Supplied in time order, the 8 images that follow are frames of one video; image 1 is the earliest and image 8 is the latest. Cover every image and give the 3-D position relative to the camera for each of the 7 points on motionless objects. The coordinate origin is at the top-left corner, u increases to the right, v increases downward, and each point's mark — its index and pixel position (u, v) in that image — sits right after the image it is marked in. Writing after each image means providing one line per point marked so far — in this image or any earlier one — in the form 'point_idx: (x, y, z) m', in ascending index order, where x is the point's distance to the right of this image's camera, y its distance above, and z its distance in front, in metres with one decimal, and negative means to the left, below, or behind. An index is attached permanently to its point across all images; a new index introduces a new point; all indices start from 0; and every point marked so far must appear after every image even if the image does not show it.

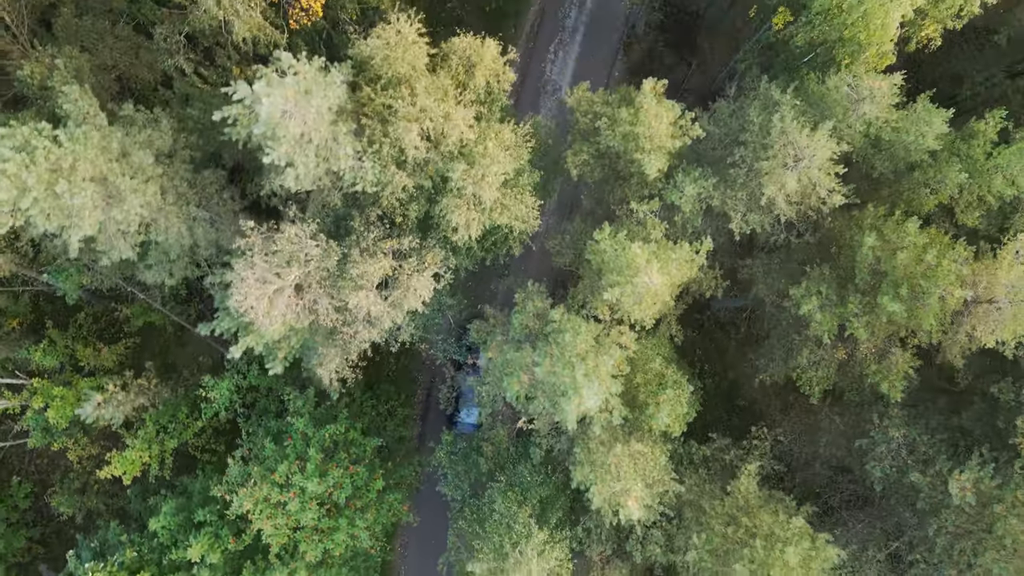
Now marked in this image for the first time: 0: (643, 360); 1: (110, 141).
0: (+6.3, -3.6, +18.2) m
1: (-19.5, +6.8, +18.6) m
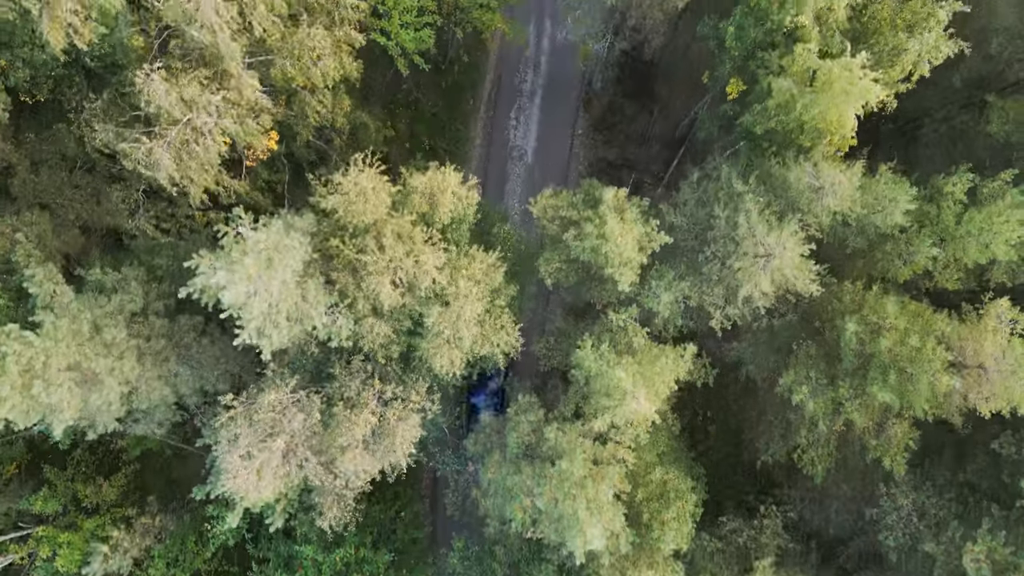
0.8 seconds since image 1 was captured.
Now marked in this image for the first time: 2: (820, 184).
0: (+6.2, -8.7, +18.1) m
1: (-20.8, -1.8, +18.4) m
2: (+13.7, +4.7, +17.0) m
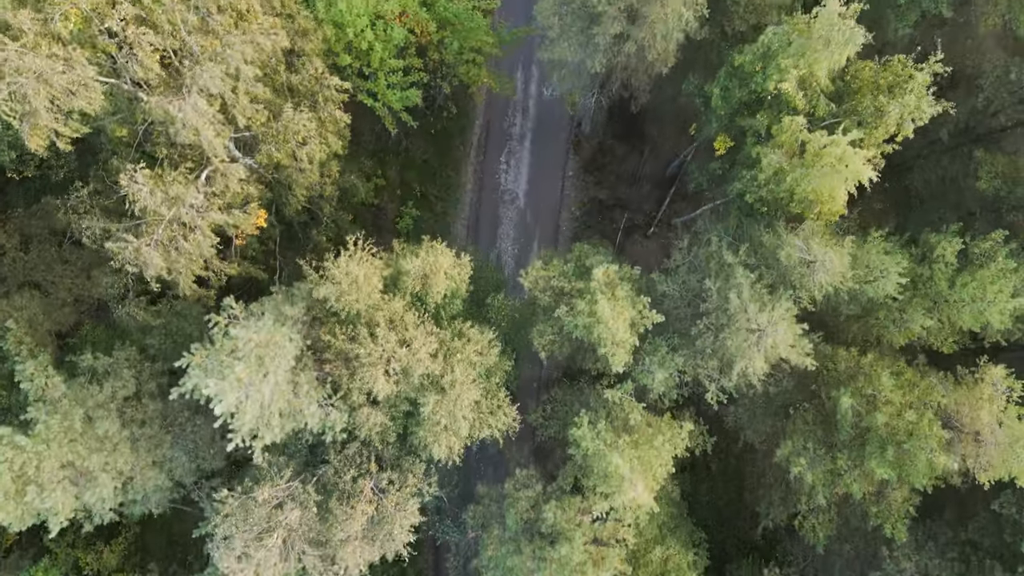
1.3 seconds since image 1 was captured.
0: (+6.2, -12.2, +18.0) m
1: (-21.0, -6.2, +18.3) m
2: (+13.2, +1.4, +17.0) m
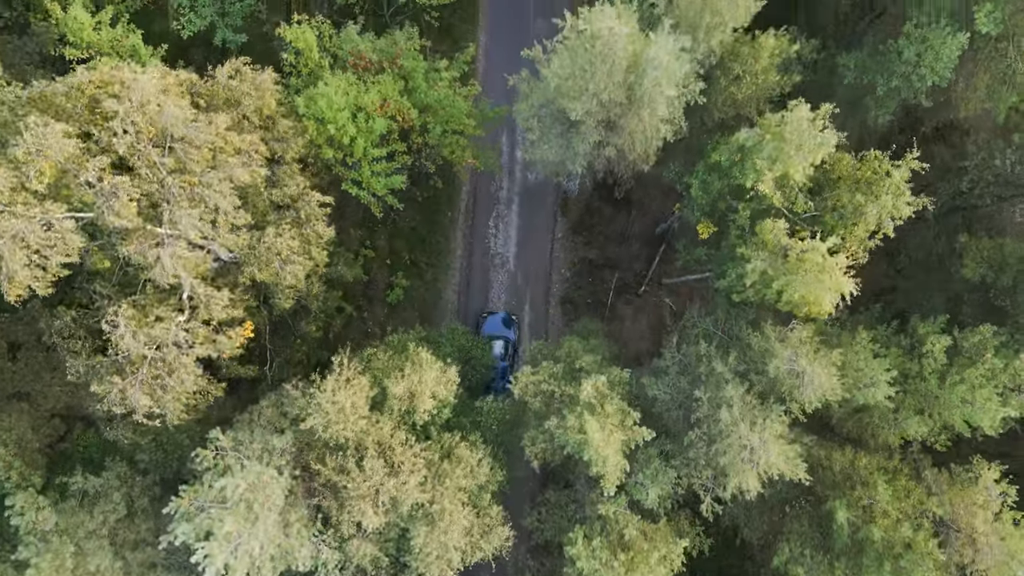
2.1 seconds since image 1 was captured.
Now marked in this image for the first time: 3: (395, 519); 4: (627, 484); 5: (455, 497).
0: (+6.2, -17.4, +17.9) m
1: (-21.2, -12.6, +18.2) m
2: (+12.6, -3.6, +16.9) m
3: (-5.3, -10.4, +17.3) m
4: (+5.4, -9.2, +18.2) m
5: (-2.5, -9.3, +17.2) m
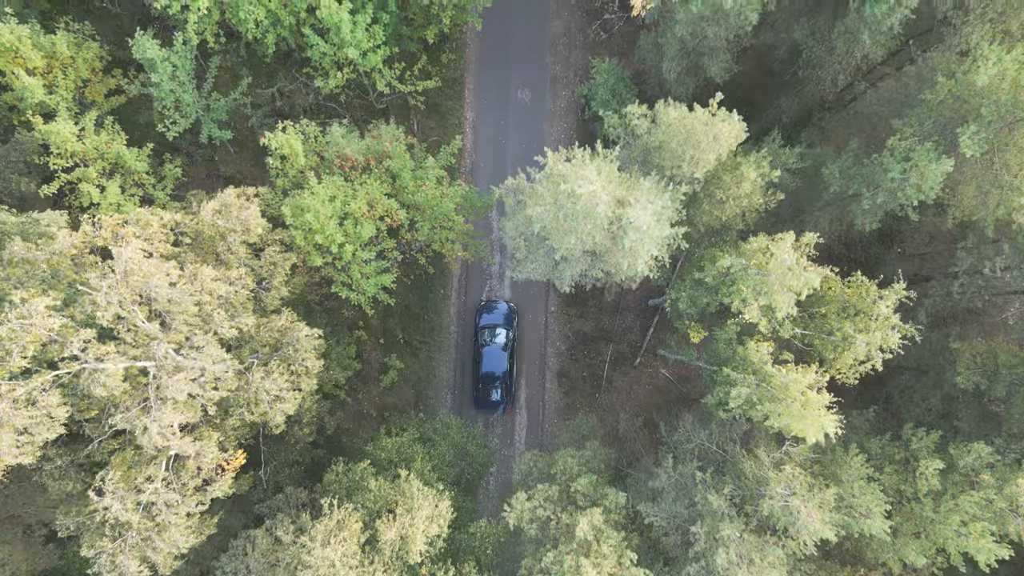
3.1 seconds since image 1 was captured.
0: (+6.3, -23.7, +17.7) m
1: (-21.2, -19.7, +18.0) m
2: (+12.3, -9.6, +16.8) m
3: (-5.4, -17.0, +17.1) m
4: (+5.3, -15.5, +18.1) m
5: (-2.6, -15.8, +17.0) m
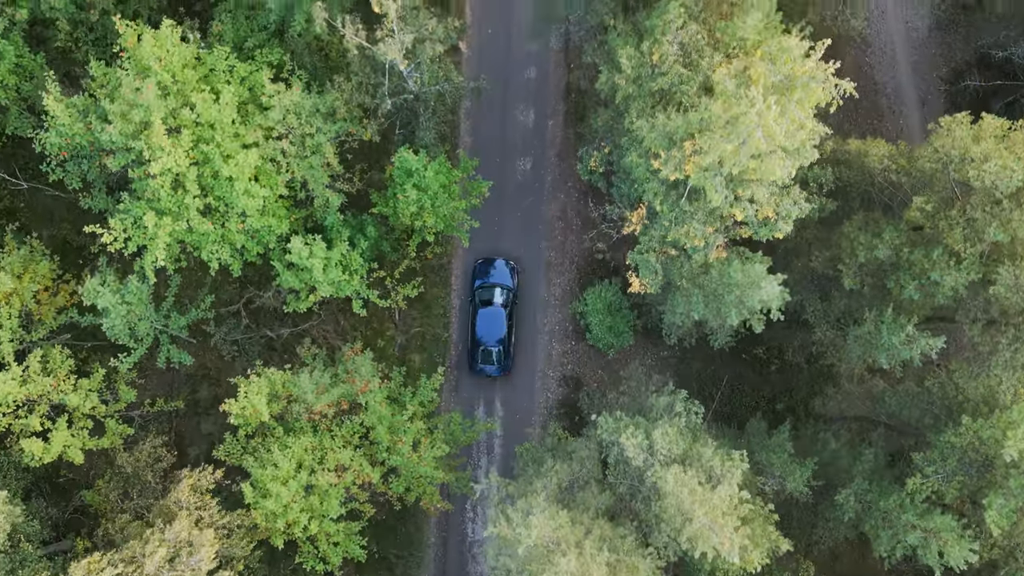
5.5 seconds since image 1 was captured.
0: (+5.1, -40.1, +15.2) m
1: (-22.4, -35.7, +15.2) m
2: (+11.3, -26.1, +14.6) m
3: (-6.5, -33.2, +14.6) m
4: (+4.2, -31.9, +15.7) m
5: (-3.7, -32.1, +14.6) m
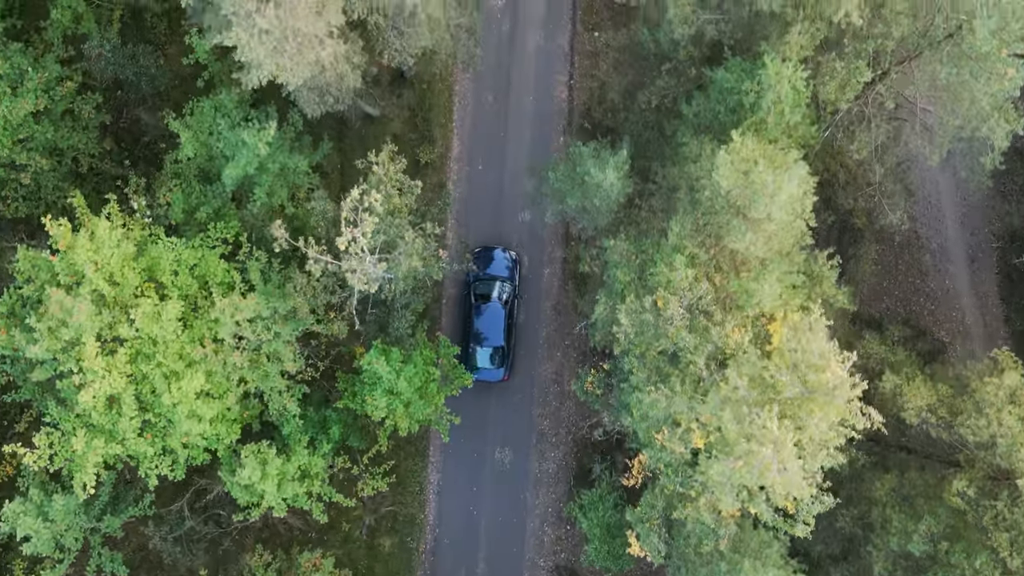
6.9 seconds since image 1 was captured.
0: (+3.4, -52.2, +11.6) m
1: (-24.0, -47.3, +11.2) m
2: (+9.9, -38.4, +11.4) m
3: (-8.1, -45.1, +10.9) m
4: (+2.6, -44.1, +12.3) m
5: (-5.2, -44.1, +11.0) m
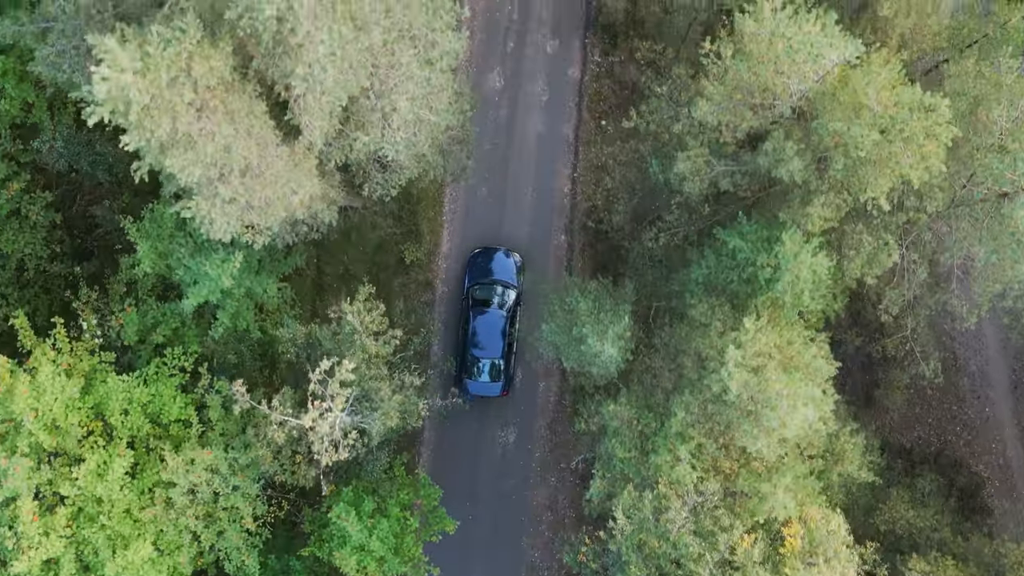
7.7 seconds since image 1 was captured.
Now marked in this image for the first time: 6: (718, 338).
0: (+1.6, -59.3, +7.9) m
1: (-25.7, -53.8, +7.7) m
2: (+8.4, -45.6, +8.3) m
3: (-9.7, -52.0, +7.5) m
4: (+1.0, -51.2, +8.9) m
5: (-6.8, -51.0, +7.6) m
6: (+8.0, -1.9, +15.1) m
